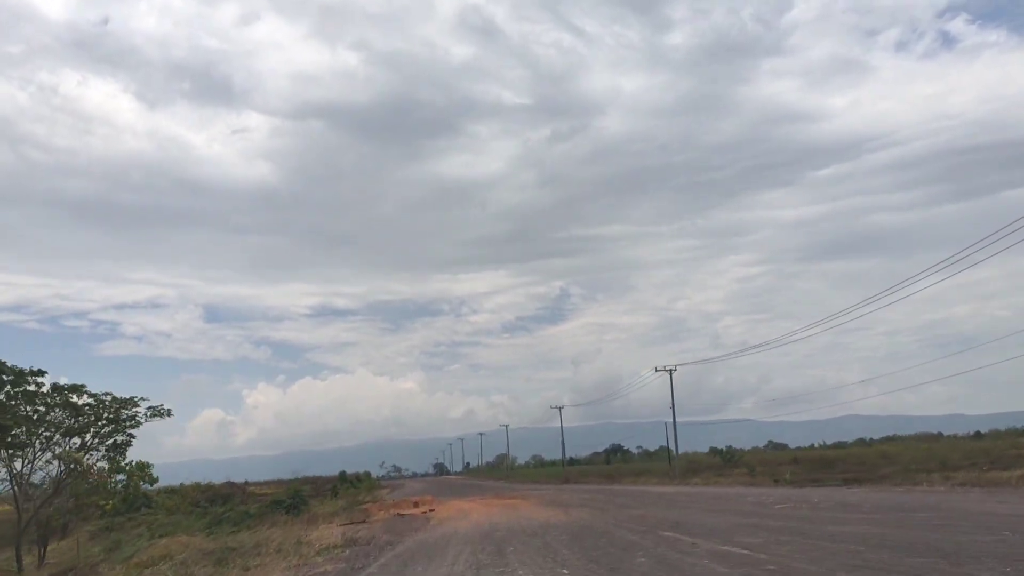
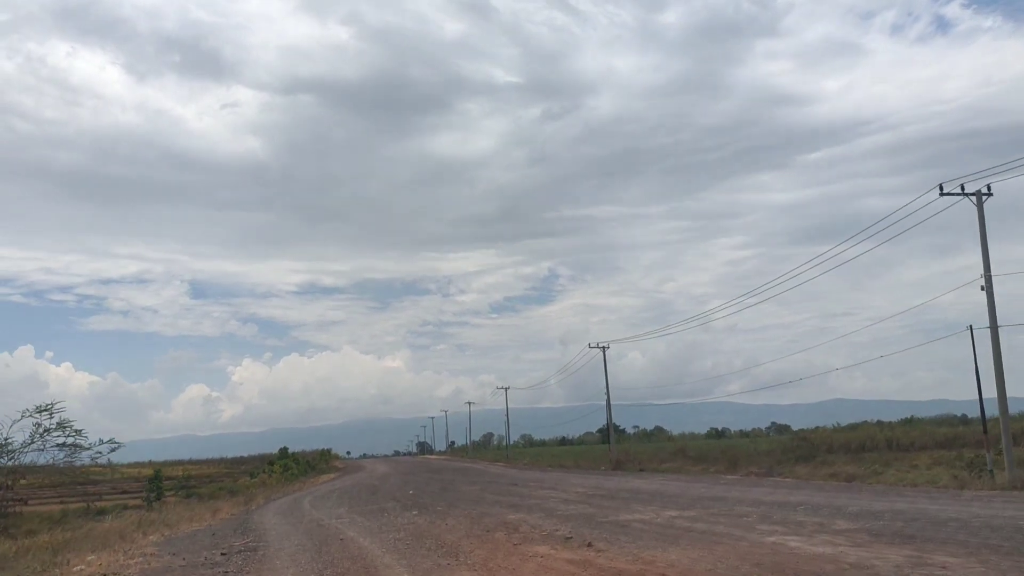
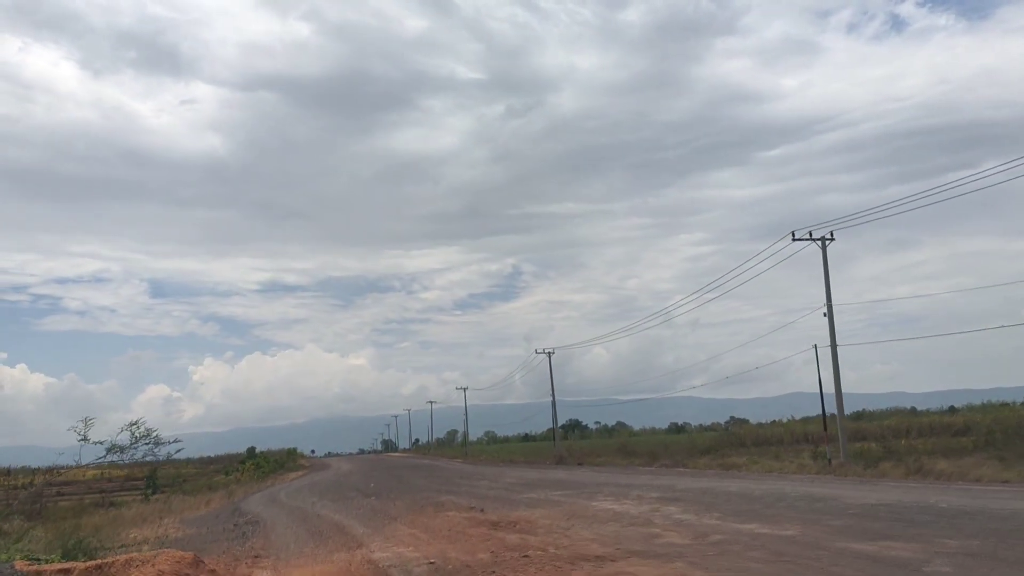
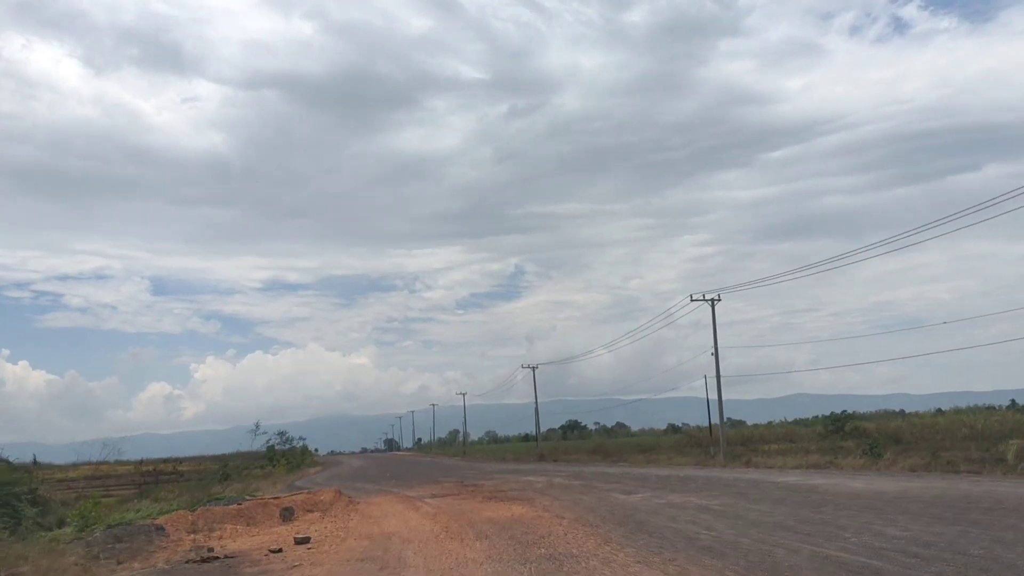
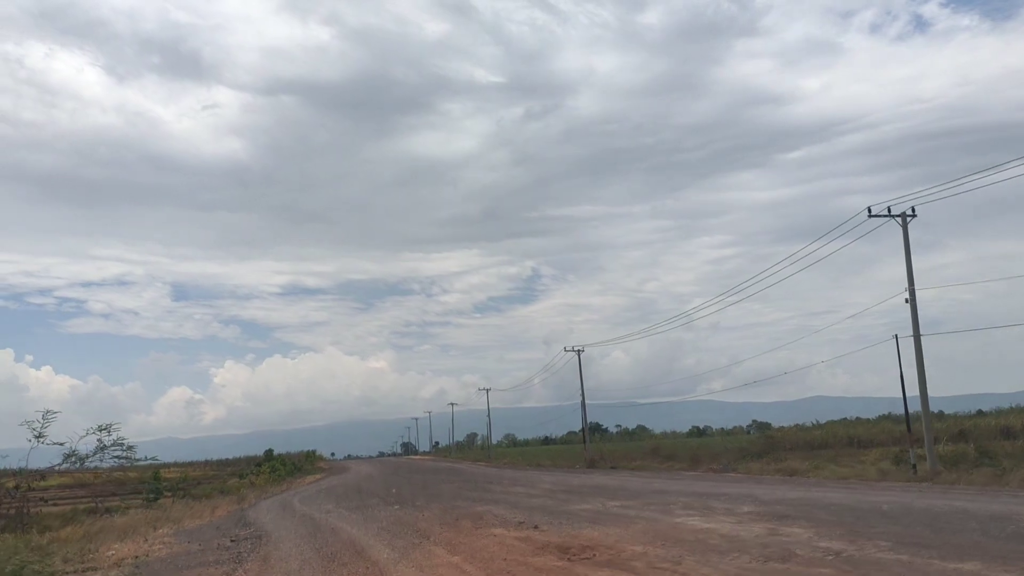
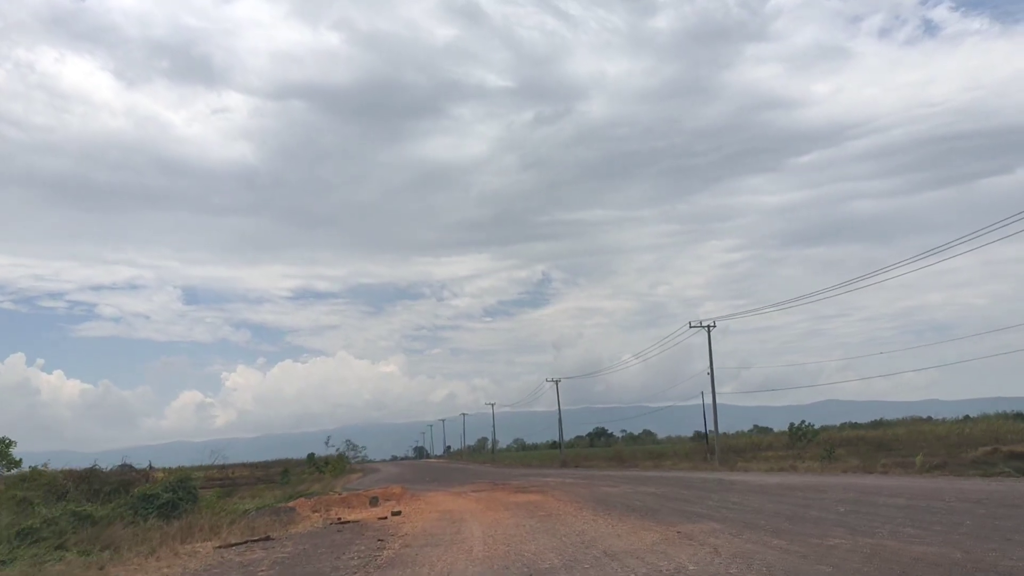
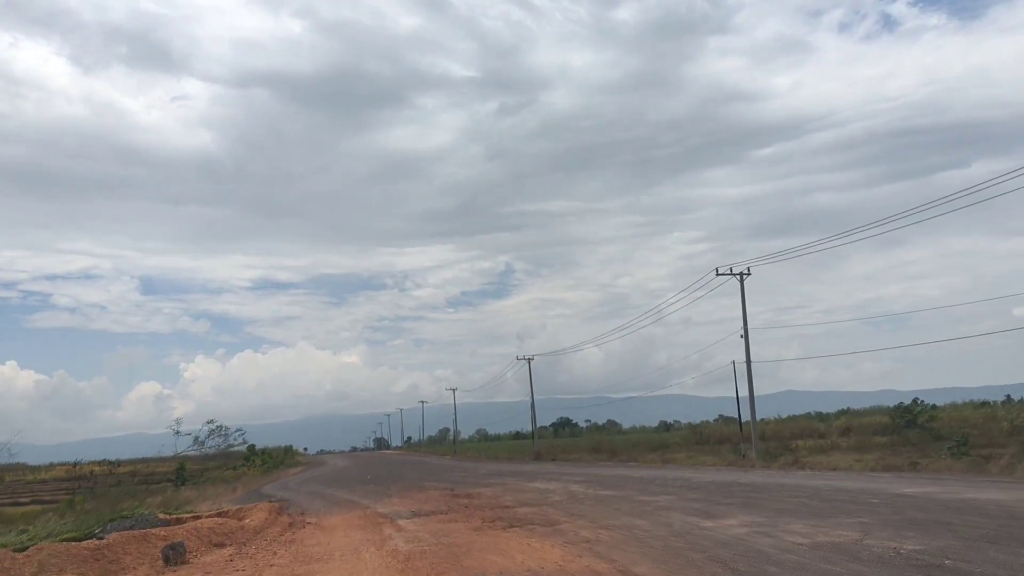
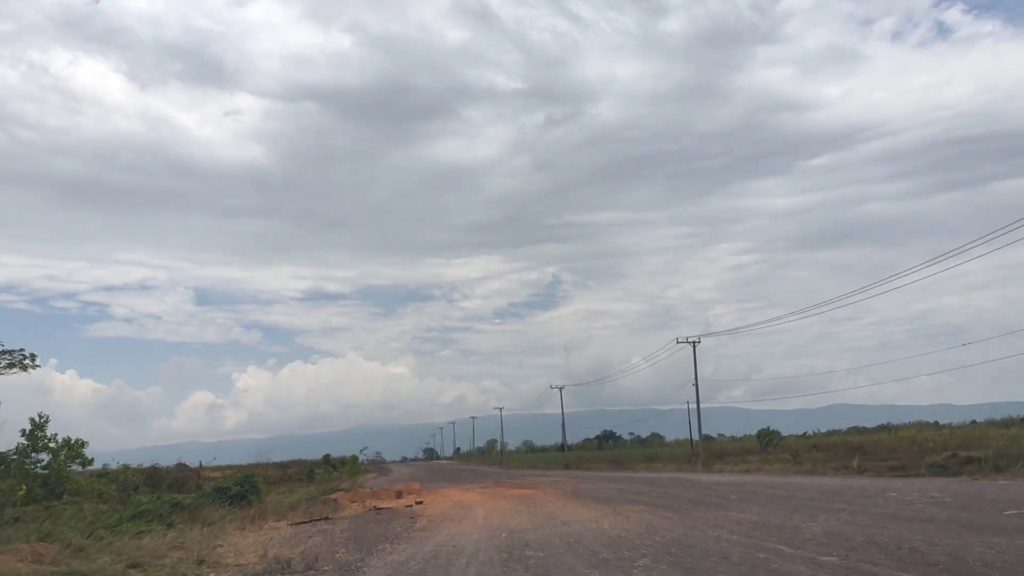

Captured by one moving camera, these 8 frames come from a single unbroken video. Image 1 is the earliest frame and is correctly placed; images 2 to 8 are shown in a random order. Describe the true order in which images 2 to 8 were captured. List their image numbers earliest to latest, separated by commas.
8, 6, 4, 7, 3, 5, 2
